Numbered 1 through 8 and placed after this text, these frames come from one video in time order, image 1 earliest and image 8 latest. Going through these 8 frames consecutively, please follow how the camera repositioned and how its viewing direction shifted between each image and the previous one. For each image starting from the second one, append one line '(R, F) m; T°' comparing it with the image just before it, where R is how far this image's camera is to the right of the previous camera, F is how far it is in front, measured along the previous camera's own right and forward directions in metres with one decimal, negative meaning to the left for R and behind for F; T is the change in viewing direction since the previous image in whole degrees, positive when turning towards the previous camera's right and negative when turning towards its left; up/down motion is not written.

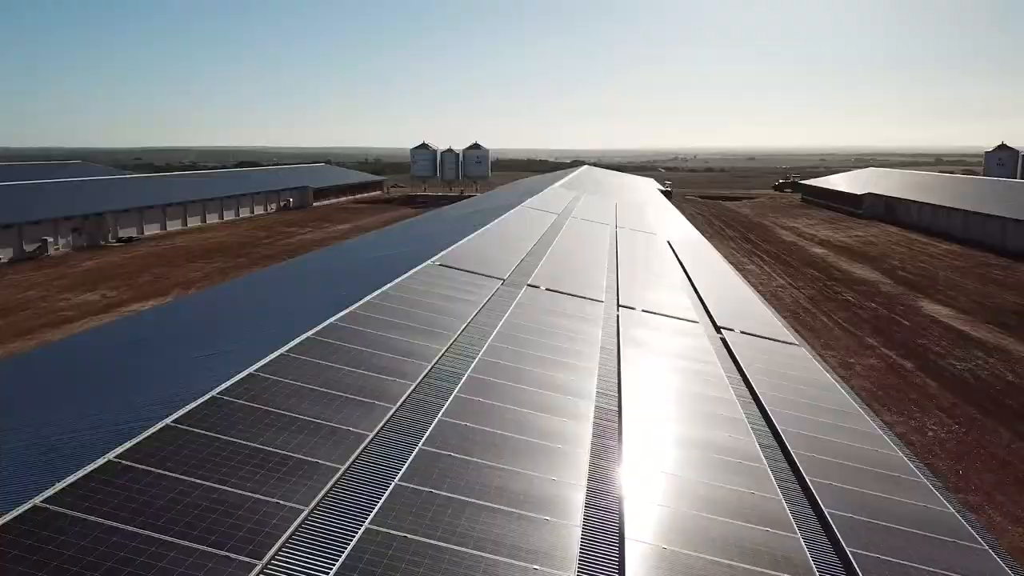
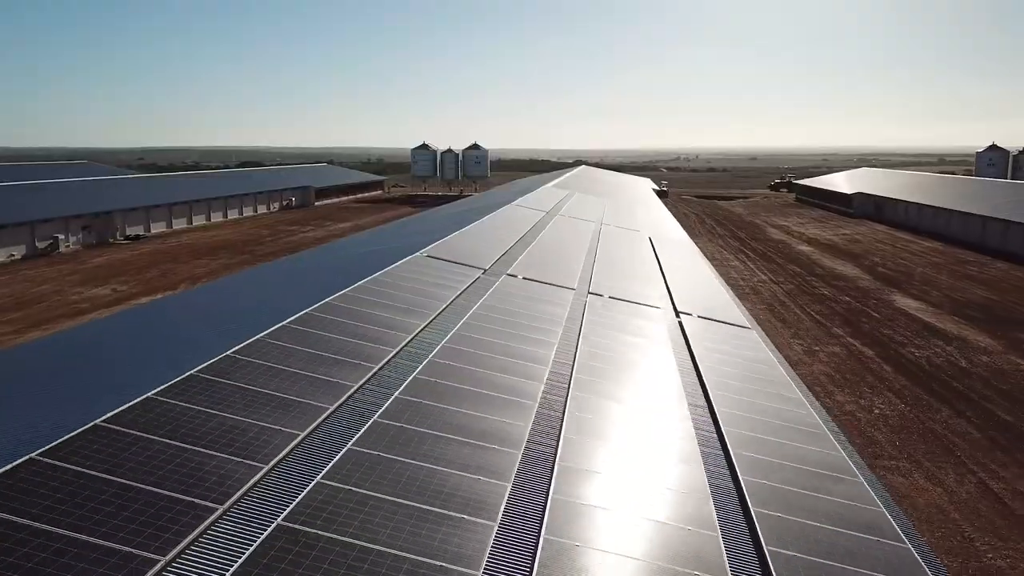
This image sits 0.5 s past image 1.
(+0.3, -1.2) m; 0°
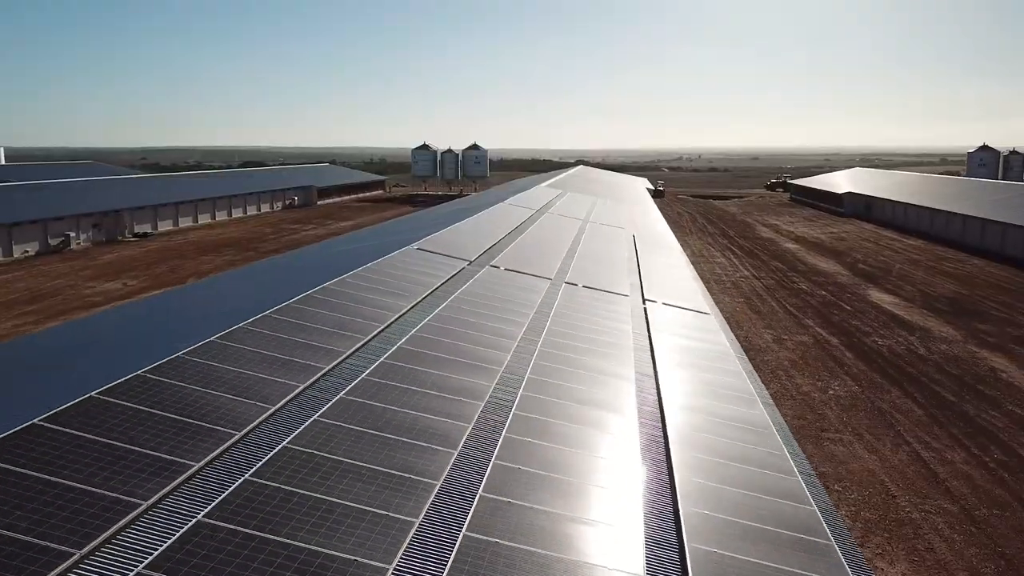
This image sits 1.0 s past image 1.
(+0.3, -1.3) m; 0°
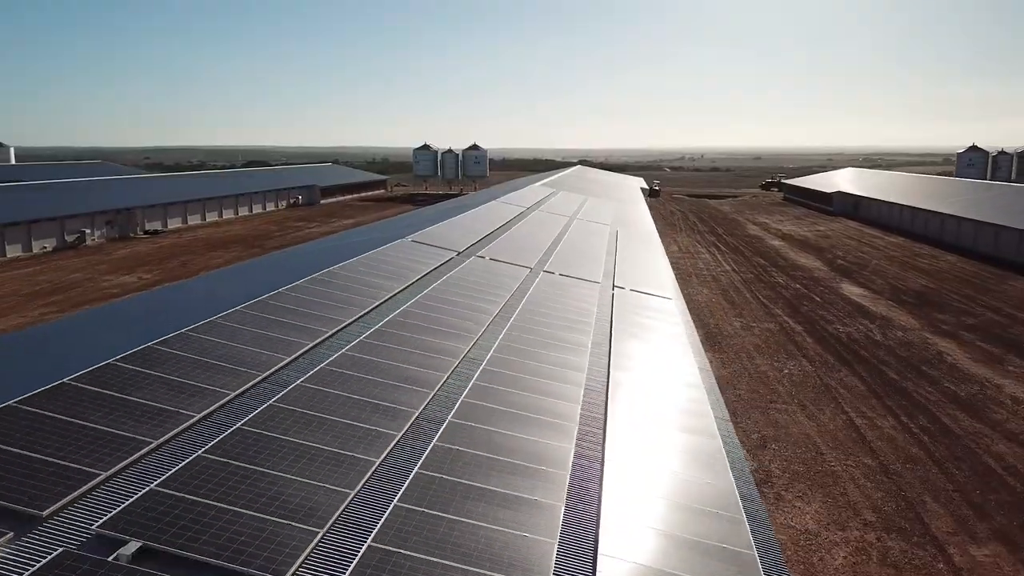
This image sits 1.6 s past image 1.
(+0.3, -1.7) m; 0°
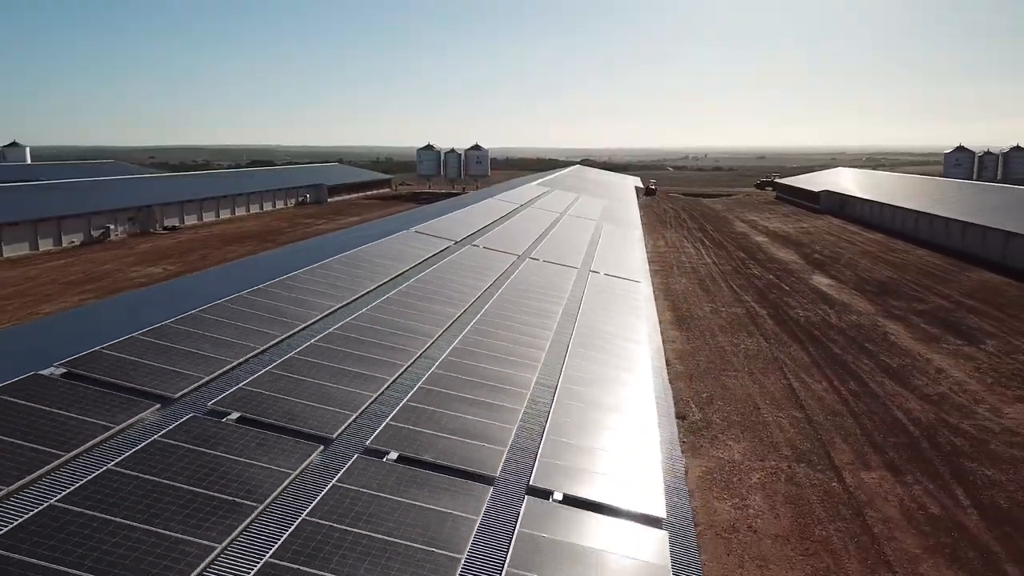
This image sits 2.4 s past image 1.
(+0.3, -2.5) m; 0°
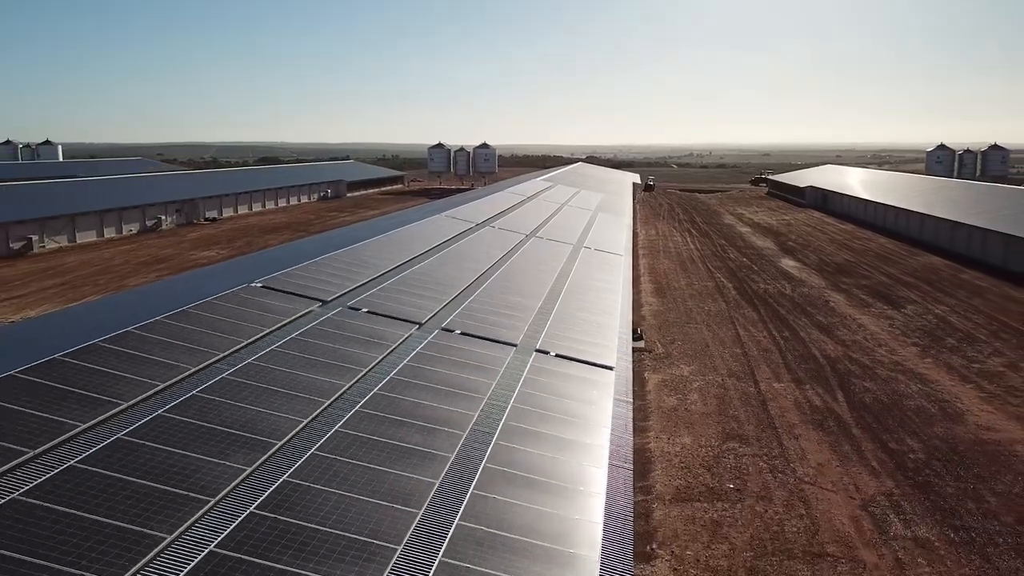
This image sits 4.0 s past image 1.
(-0.1, -4.9) m; 0°
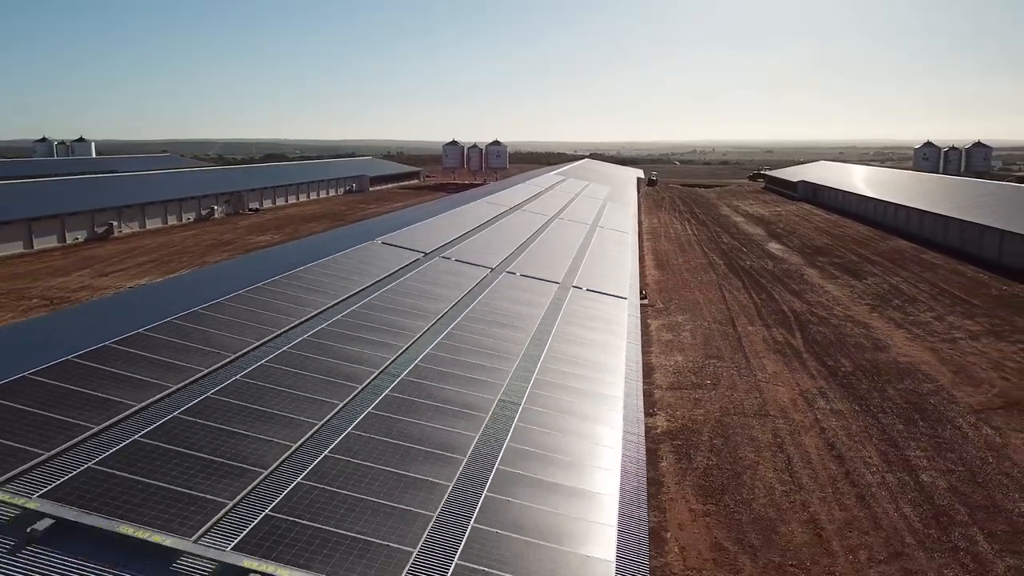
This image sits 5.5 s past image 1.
(-0.8, -5.0) m; 0°
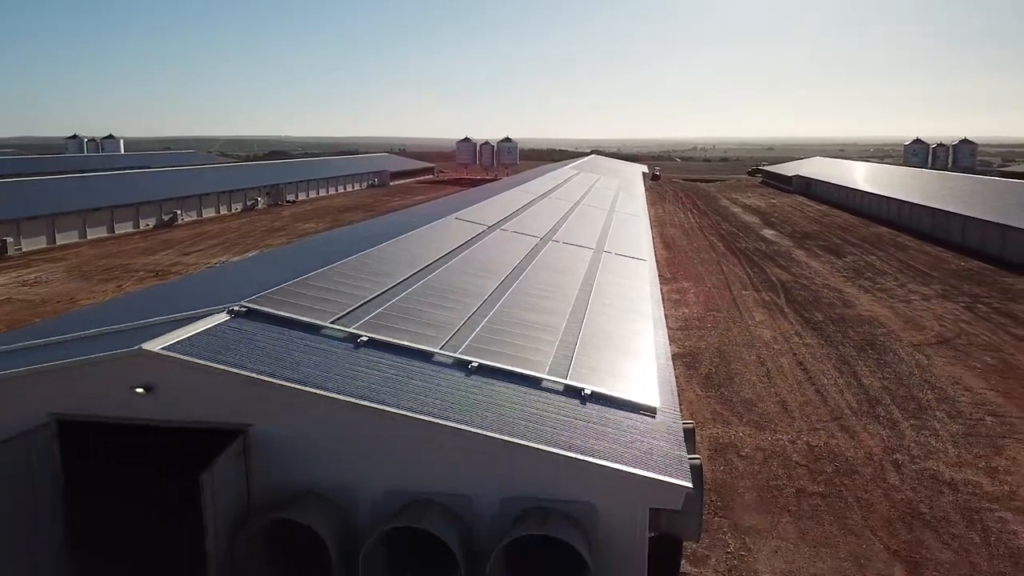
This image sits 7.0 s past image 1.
(-1.0, -4.8) m; 0°
